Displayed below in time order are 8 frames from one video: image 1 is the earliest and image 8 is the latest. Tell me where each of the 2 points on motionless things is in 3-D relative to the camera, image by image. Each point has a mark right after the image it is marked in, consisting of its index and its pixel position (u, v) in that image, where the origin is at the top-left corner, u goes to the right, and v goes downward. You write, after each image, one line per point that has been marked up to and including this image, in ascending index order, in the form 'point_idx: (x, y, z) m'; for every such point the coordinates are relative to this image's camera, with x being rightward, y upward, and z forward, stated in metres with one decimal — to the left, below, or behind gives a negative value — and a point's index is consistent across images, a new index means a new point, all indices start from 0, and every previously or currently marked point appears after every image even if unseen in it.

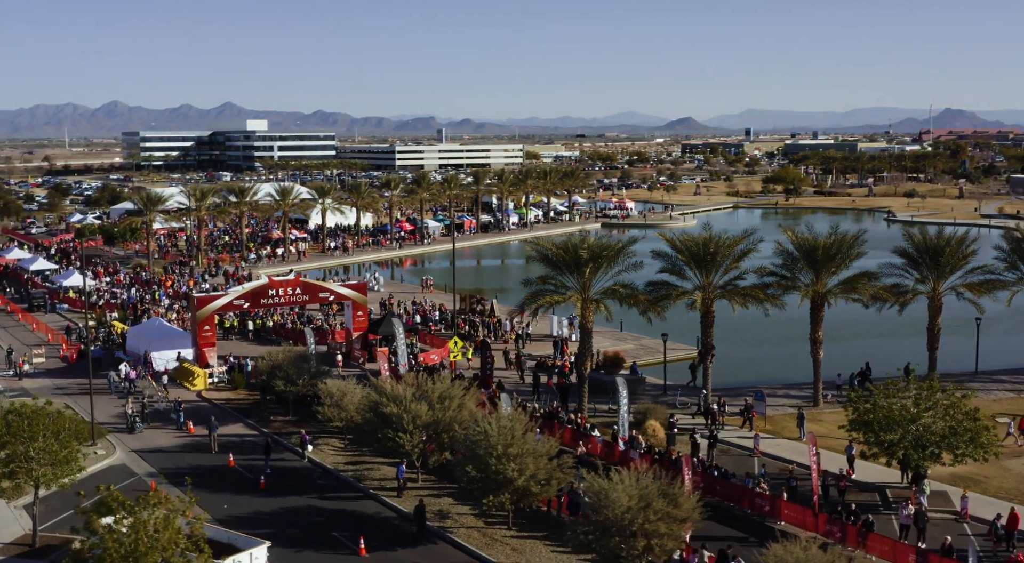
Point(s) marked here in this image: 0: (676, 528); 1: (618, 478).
0: (+3.0, -4.6, +19.3) m
1: (+1.9, -3.8, +19.8) m
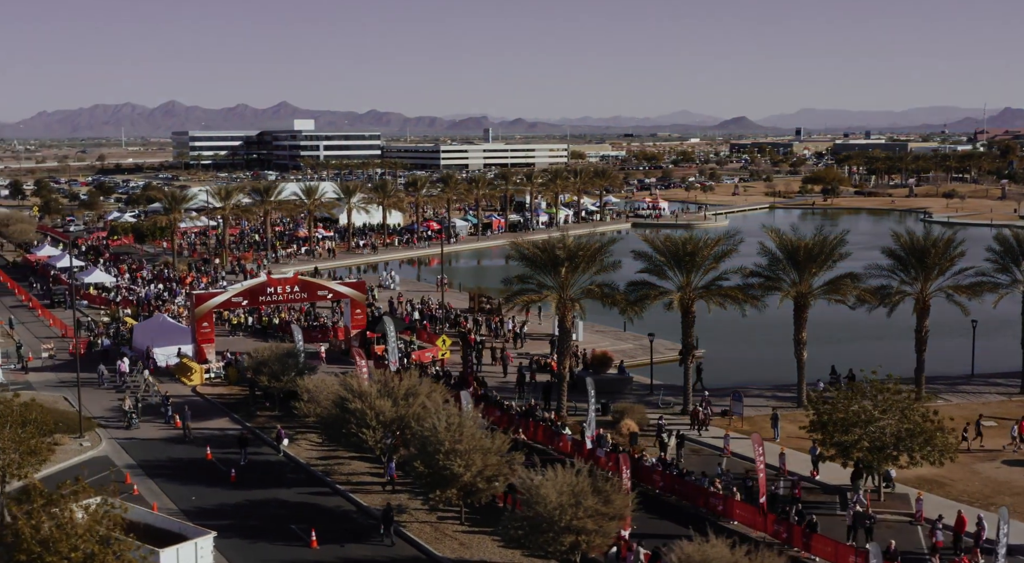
0: (+1.7, -4.6, +19.5) m
1: (+0.7, -3.8, +20.1) m
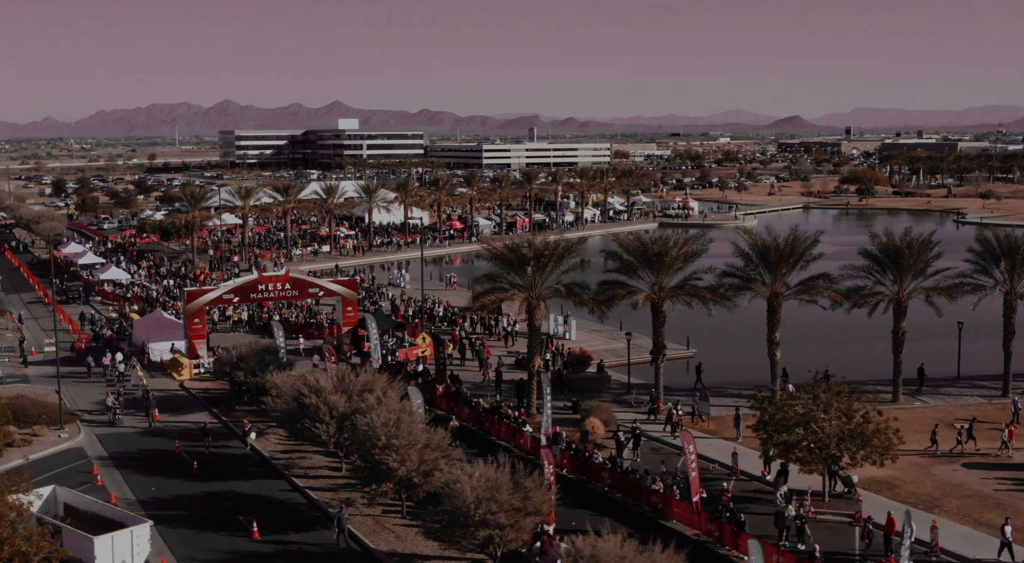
0: (+0.1, -4.5, +19.8) m
1: (-0.9, -3.7, +20.4) m
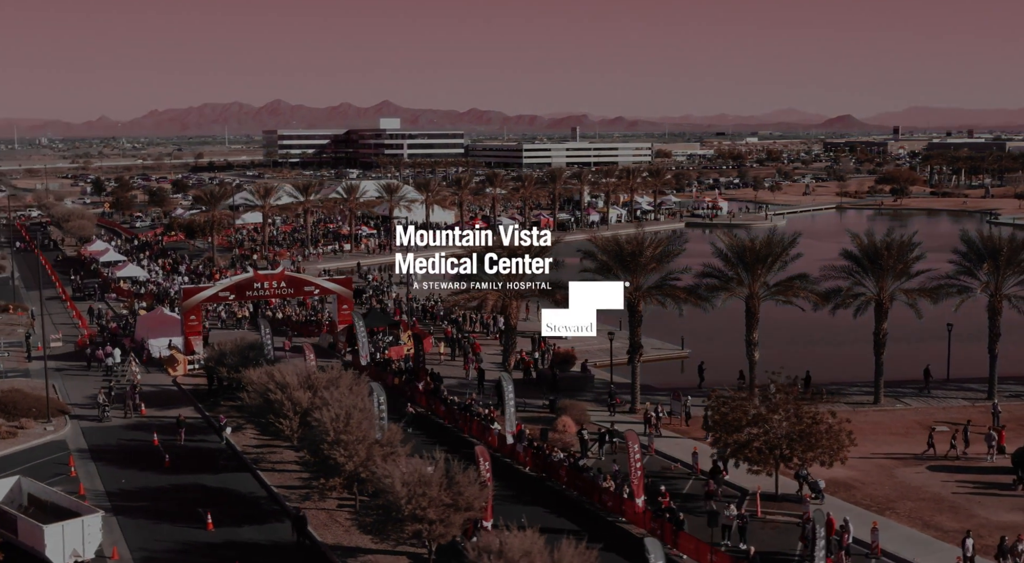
0: (-1.2, -4.5, +20.1) m
1: (-2.2, -3.7, +20.7) m
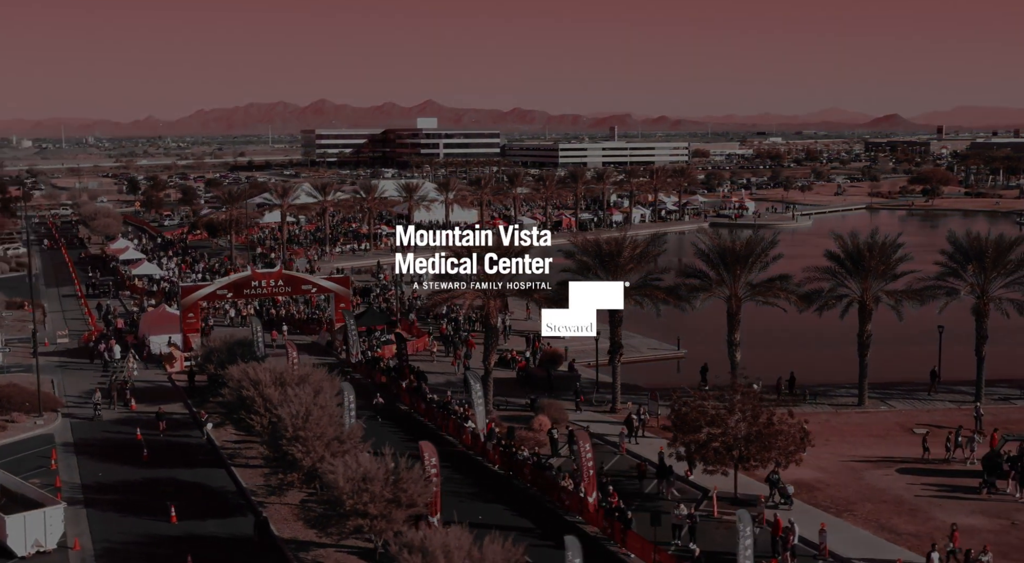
0: (-2.4, -4.5, +20.4) m
1: (-3.3, -3.7, +21.1) m
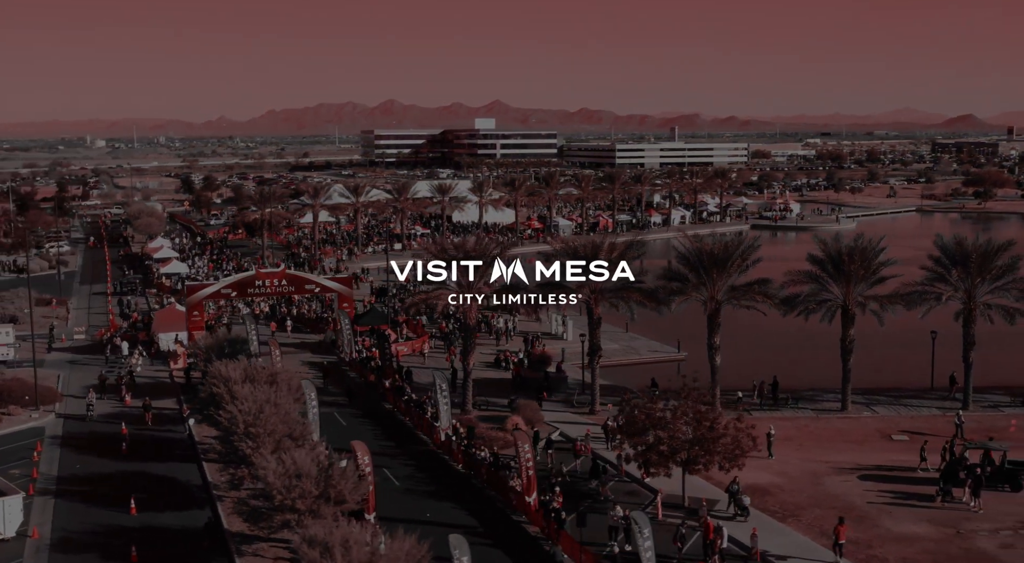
0: (-3.9, -4.5, +20.9) m
1: (-4.8, -3.7, +21.6) m
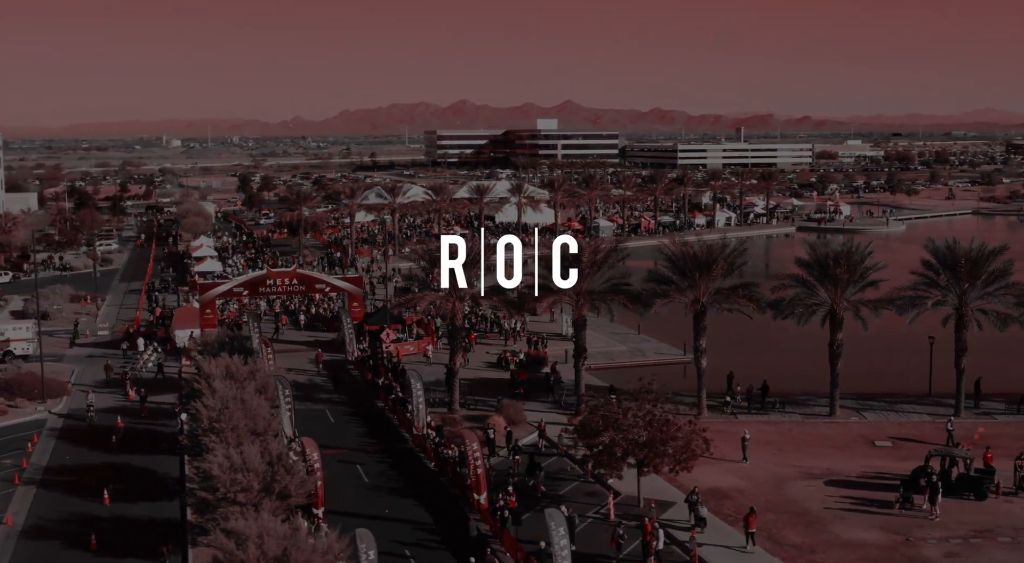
0: (-5.2, -4.5, +21.6) m
1: (-6.0, -3.7, +22.4) m
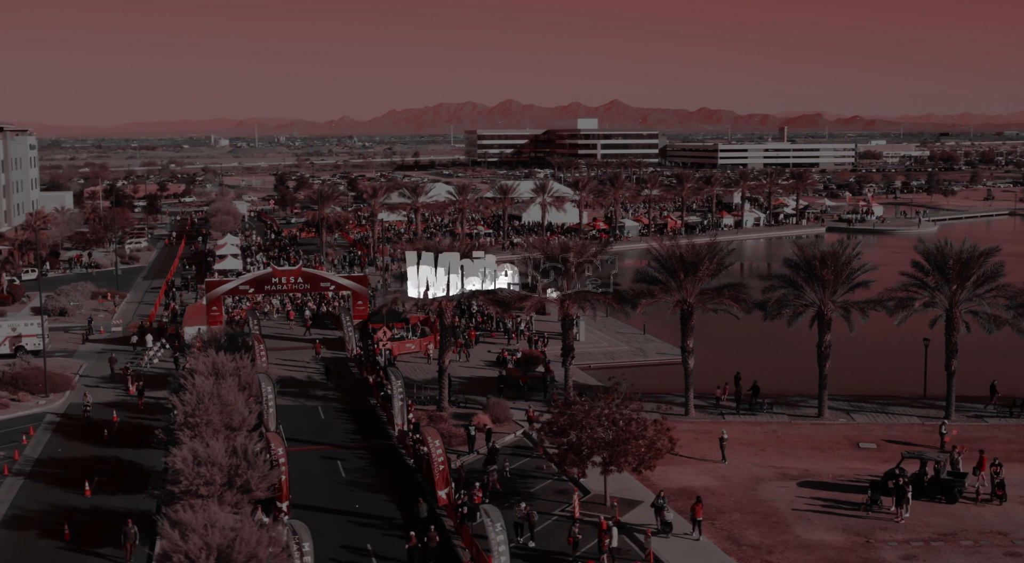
0: (-6.1, -4.5, +22.1) m
1: (-6.9, -3.6, +22.9) m
